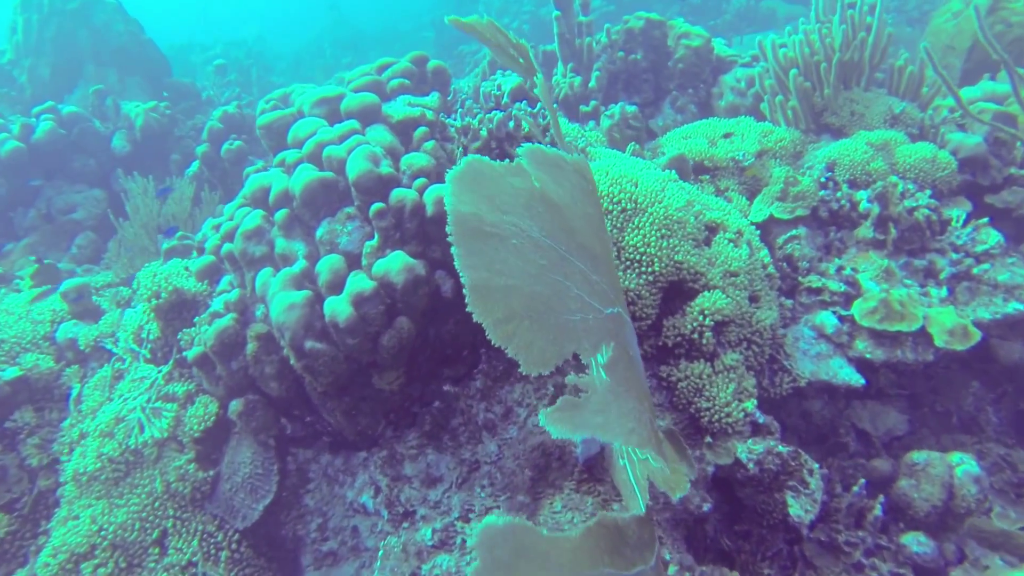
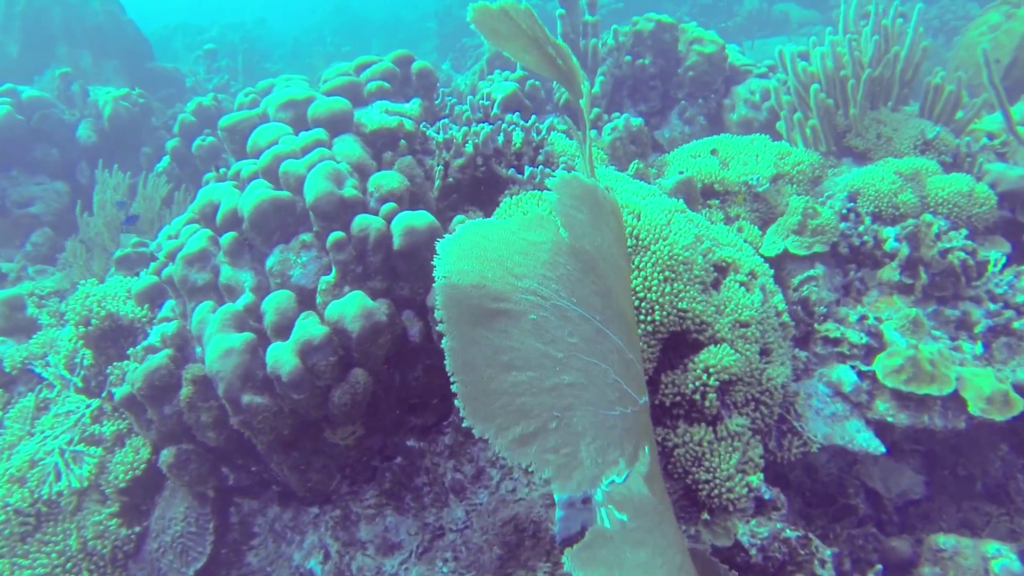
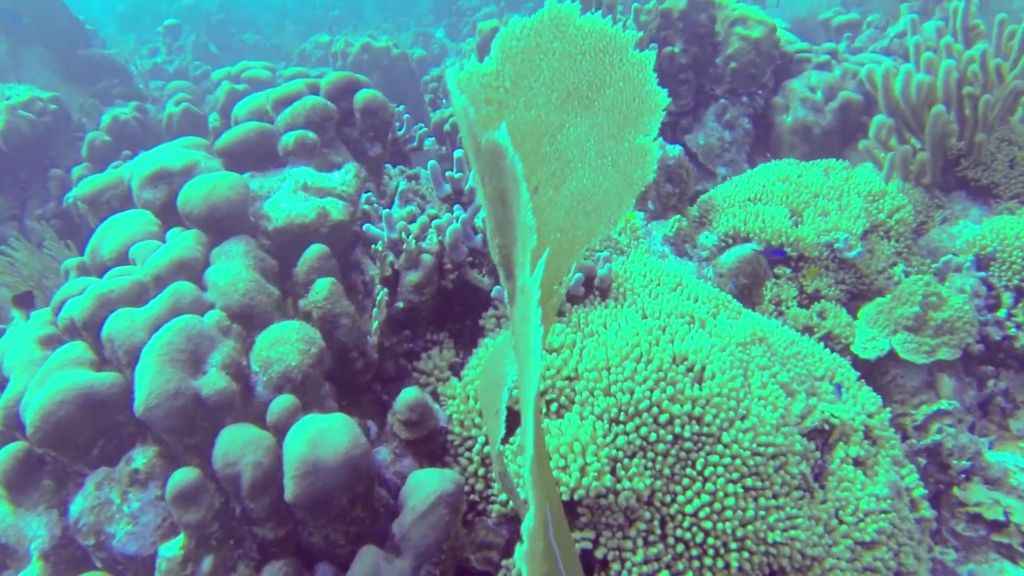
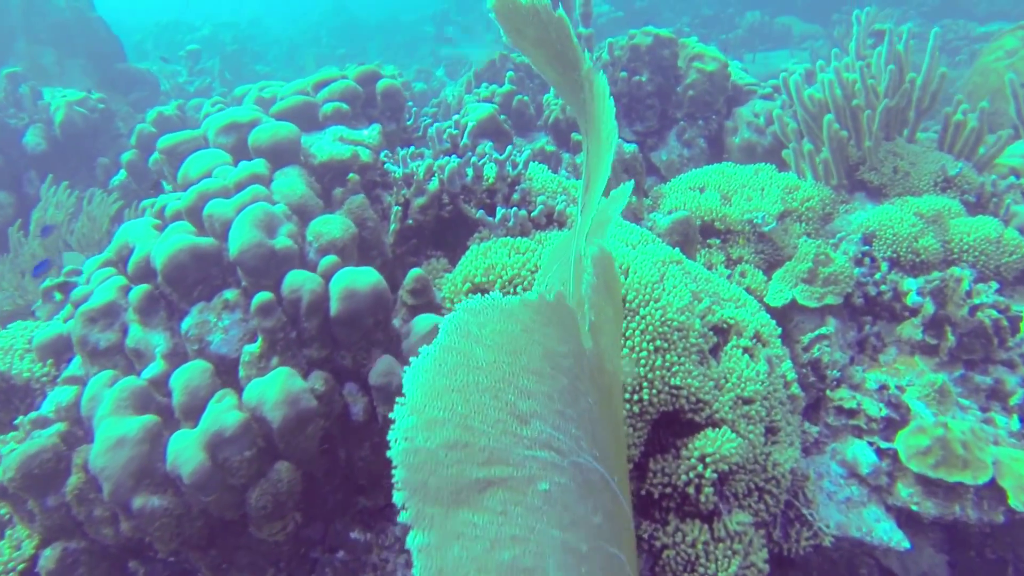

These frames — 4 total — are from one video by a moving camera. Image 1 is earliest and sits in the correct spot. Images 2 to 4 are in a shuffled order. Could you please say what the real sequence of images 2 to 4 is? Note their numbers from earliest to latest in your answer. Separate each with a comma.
2, 4, 3
